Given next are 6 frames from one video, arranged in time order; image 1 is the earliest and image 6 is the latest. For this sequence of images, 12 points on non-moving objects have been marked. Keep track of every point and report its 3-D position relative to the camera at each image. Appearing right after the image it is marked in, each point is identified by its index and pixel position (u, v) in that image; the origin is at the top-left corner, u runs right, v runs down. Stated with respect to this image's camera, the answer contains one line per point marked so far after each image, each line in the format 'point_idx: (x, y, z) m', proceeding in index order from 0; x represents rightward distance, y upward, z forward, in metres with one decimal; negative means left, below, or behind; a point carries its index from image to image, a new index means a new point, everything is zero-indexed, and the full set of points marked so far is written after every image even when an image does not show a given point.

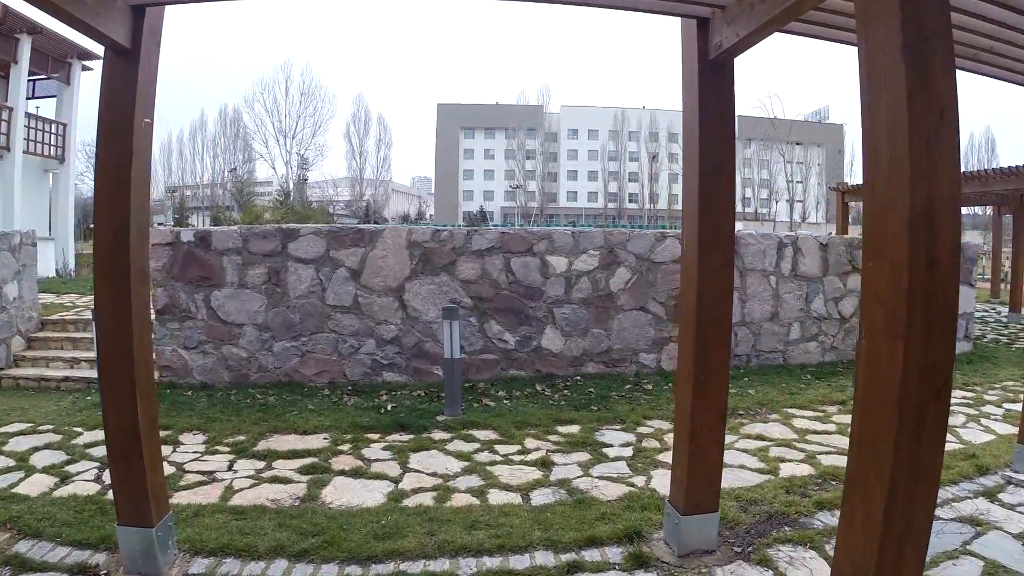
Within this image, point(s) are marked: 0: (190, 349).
0: (-1.8, -0.3, +6.7) m
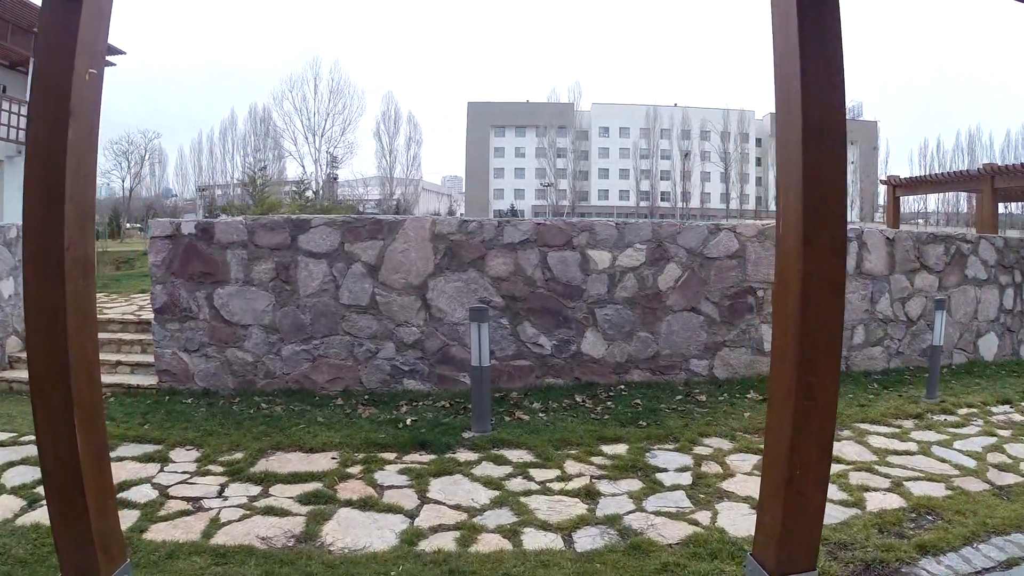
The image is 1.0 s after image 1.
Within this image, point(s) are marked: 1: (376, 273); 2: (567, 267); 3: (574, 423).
0: (-1.6, -0.3, +6.0) m
1: (-0.6, +0.1, +5.5) m
2: (+0.3, +0.1, +5.6) m
3: (+0.3, -0.6, +5.0) m
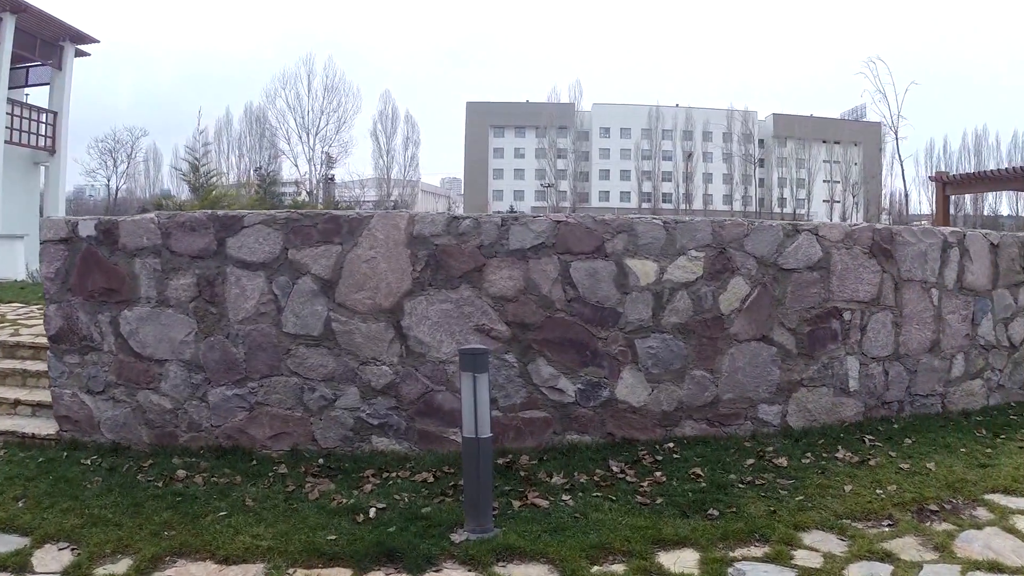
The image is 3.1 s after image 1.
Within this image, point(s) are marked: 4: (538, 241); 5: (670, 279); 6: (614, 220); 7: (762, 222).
0: (-1.6, -0.4, +4.5) m
1: (-0.6, 0.0, +4.0) m
2: (+0.3, 0.0, +4.1) m
3: (+0.3, -0.7, +3.4) m
4: (+0.1, +0.2, +4.0) m
5: (+0.6, 0.0, +4.2) m
6: (+0.4, +0.2, +4.1) m
7: (+0.9, +0.3, +4.5) m
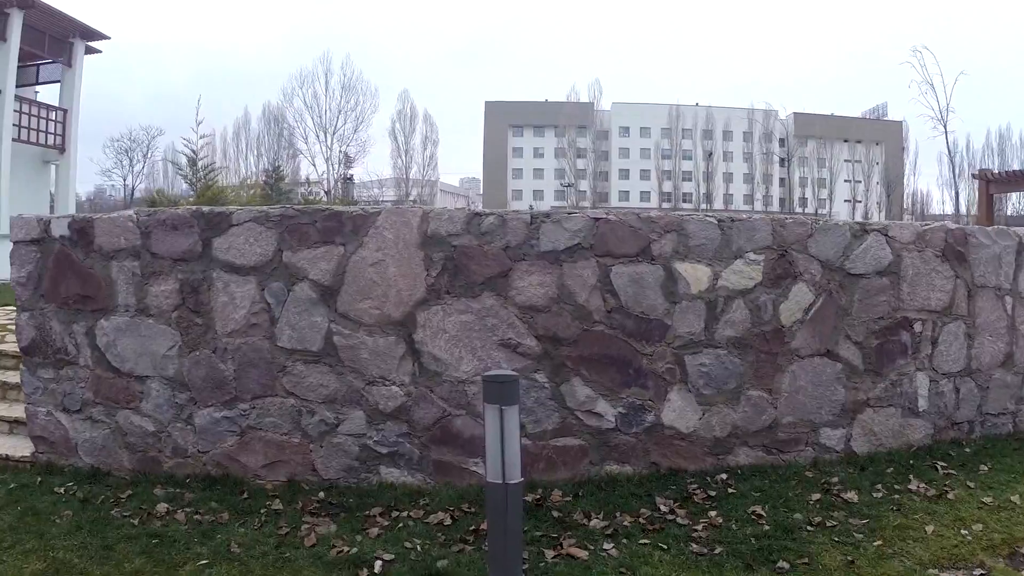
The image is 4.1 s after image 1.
0: (-1.5, -0.4, +3.9) m
1: (-0.5, 0.0, +3.4) m
2: (+0.4, 0.0, +3.5) m
3: (+0.4, -0.7, +2.8) m
4: (+0.2, +0.1, +3.4) m
5: (+0.7, 0.0, +3.6) m
6: (+0.5, +0.2, +3.5) m
7: (+1.0, +0.2, +4.0) m
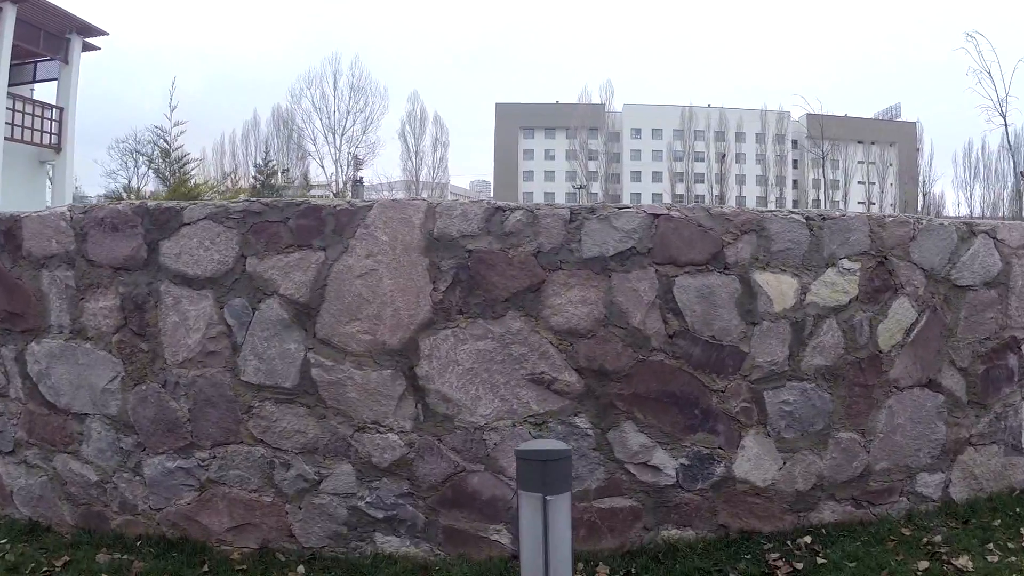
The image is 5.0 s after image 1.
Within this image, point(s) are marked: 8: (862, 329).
0: (-1.4, -0.5, +3.2) m
1: (-0.5, -0.1, +2.7) m
2: (+0.5, 0.0, +2.7) m
3: (+0.4, -0.7, +2.1) m
4: (+0.2, +0.1, +2.6) m
5: (+0.7, 0.0, +2.9) m
6: (+0.5, +0.2, +2.7) m
7: (+1.1, +0.2, +3.2) m
8: (+0.9, -0.1, +3.0) m
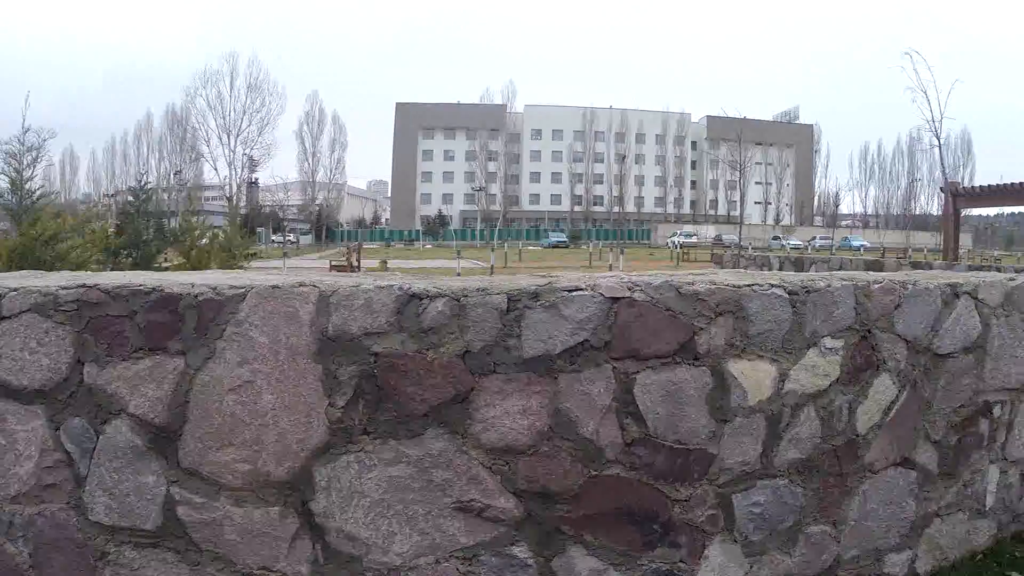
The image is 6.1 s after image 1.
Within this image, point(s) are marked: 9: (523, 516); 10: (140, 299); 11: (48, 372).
0: (-1.6, -0.7, +2.6) m
1: (-0.6, -0.3, +2.1) m
2: (+0.3, -0.2, +2.2) m
3: (+0.4, -0.9, +1.6) m
4: (+0.1, -0.1, +2.1) m
5: (+0.6, -0.2, +2.4) m
6: (+0.4, 0.0, +2.3) m
7: (+0.9, 0.0, +2.8) m
8: (+0.7, -0.3, +2.5) m
9: (0.0, -0.4, +2.1) m
10: (-0.6, 0.0, +2.1) m
11: (-0.8, -0.1, +2.1) m
